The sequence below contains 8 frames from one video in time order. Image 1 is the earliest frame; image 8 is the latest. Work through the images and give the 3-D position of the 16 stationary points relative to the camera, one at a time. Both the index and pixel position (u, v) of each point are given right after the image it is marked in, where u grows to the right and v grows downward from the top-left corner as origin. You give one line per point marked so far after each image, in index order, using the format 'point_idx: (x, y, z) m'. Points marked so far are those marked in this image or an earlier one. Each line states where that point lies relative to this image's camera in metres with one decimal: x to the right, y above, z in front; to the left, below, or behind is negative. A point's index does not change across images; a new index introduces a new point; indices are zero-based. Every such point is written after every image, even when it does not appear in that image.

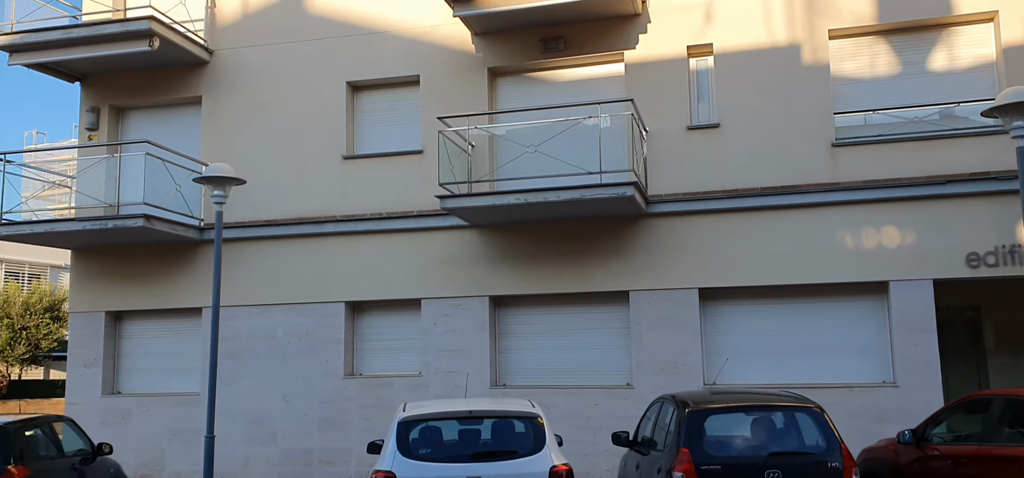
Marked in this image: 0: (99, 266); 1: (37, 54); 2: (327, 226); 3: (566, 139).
0: (-6.1, -0.4, +13.4) m
1: (-6.8, +2.6, +13.0) m
2: (-2.5, +0.2, +12.5) m
3: (+0.7, +1.2, +10.8) m
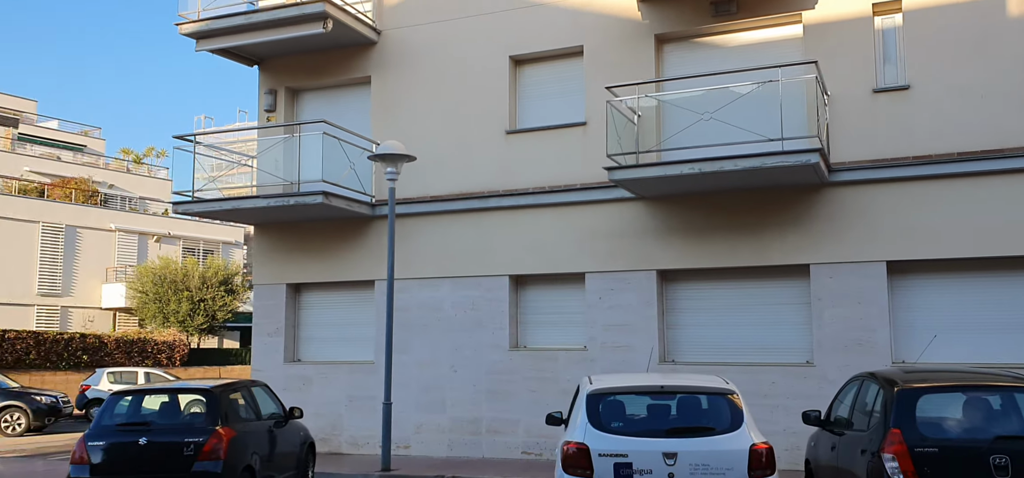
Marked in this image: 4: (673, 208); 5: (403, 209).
0: (-3.6, 0.0, +14.1) m
1: (-4.4, +3.0, +13.7) m
2: (-0.2, +0.5, +12.6) m
3: (+2.6, +1.5, +10.4) m
4: (+2.1, +0.4, +11.6) m
5: (-1.6, +0.4, +13.2) m
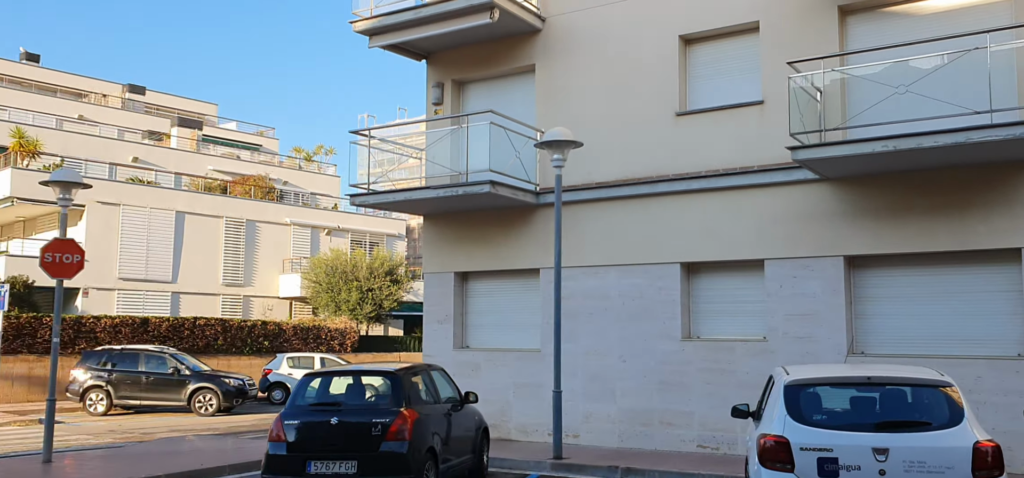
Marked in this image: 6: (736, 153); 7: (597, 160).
0: (-1.0, +0.1, +14.4) m
1: (-1.9, +3.2, +14.1) m
2: (+2.1, +0.7, +12.3) m
3: (+4.5, +1.7, +9.6) m
4: (+4.2, +0.6, +10.9) m
5: (+0.8, +0.6, +13.1) m
6: (+2.9, +1.1, +11.9) m
7: (+1.2, +1.1, +13.1) m
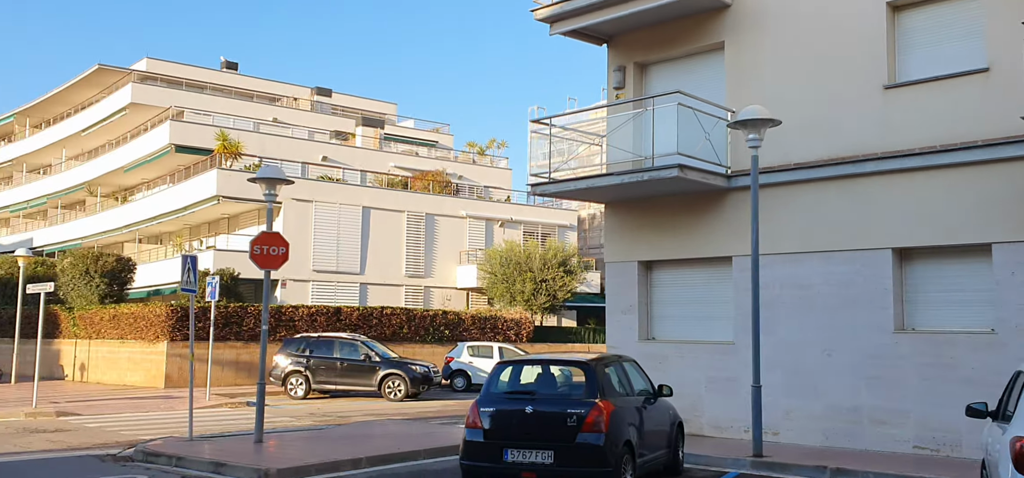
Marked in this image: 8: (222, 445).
0: (+1.9, +0.3, +14.0) m
1: (+0.9, +3.3, +13.9) m
2: (+4.5, +0.9, +11.4) m
3: (+6.4, +1.9, +8.3) m
4: (+6.3, +0.8, +9.7) m
5: (+3.4, +0.8, +12.4) m
6: (+5.2, +1.3, +10.8) m
7: (+3.8, +1.3, +12.3) m
8: (-4.2, -3.0, +13.3) m
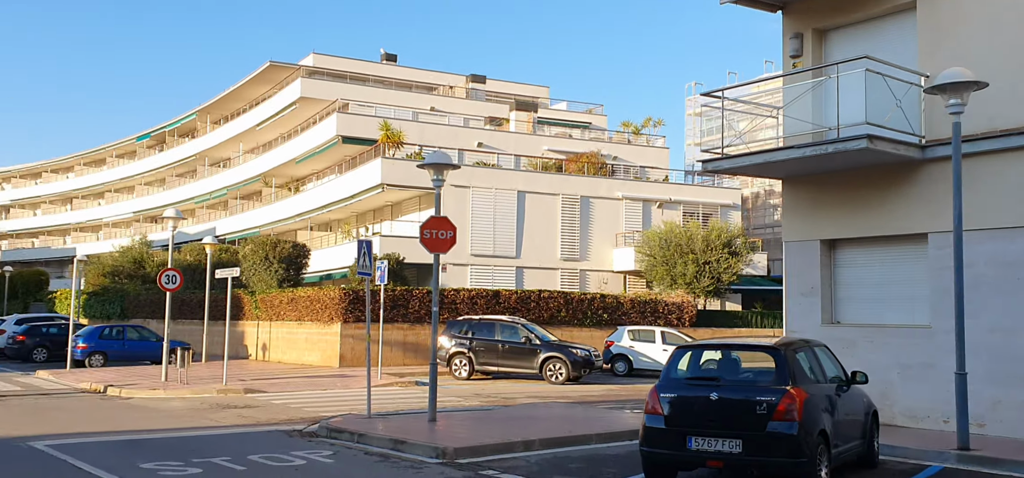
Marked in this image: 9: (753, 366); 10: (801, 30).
0: (+4.4, +0.7, +13.3) m
1: (+3.4, +3.6, +13.2) m
2: (+6.5, +1.2, +10.2) m
3: (+7.8, +2.2, +6.8) m
4: (+8.0, +1.1, +8.2) m
5: (+5.6, +1.1, +11.4) m
6: (+7.1, +1.6, +9.5) m
7: (+6.0, +1.7, +11.2) m
8: (-1.7, -2.8, +13.6) m
9: (+2.1, -1.1, +7.8) m
10: (+4.3, +3.1, +13.6) m
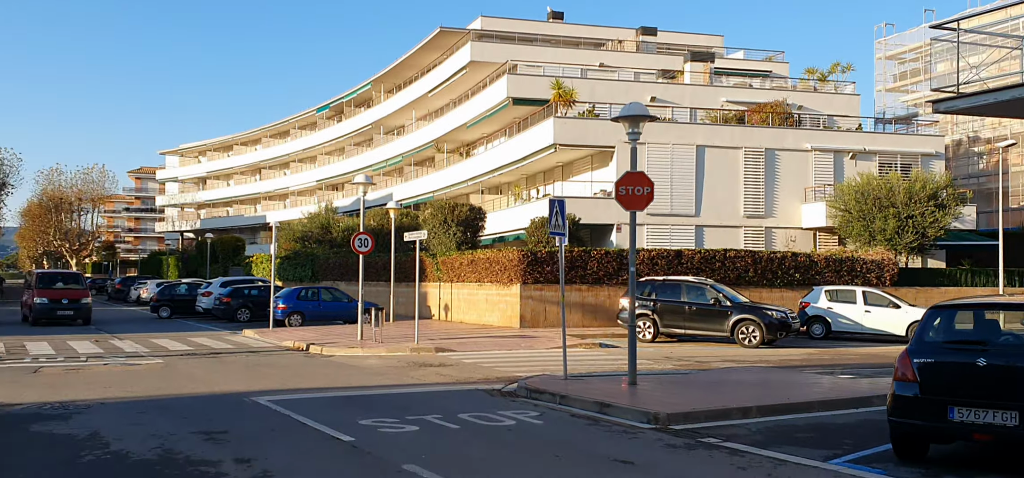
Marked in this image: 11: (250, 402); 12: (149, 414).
0: (+7.1, +1.3, +11.7) m
1: (+6.0, +4.3, +11.8) m
2: (+8.6, +1.8, +8.3) m
3: (+9.3, +2.6, +4.7) m
4: (+9.7, +1.6, +6.1) m
5: (+8.0, +1.7, +9.7) m
6: (+9.1, +2.2, +7.5) m
7: (+8.3, +2.3, +9.4) m
8: (+1.2, -2.1, +13.3) m
9: (+3.9, -0.7, +6.8) m
10: (+7.0, +3.8, +12.0) m
11: (-3.6, -2.2, +12.3) m
12: (-4.5, -2.2, +11.2) m
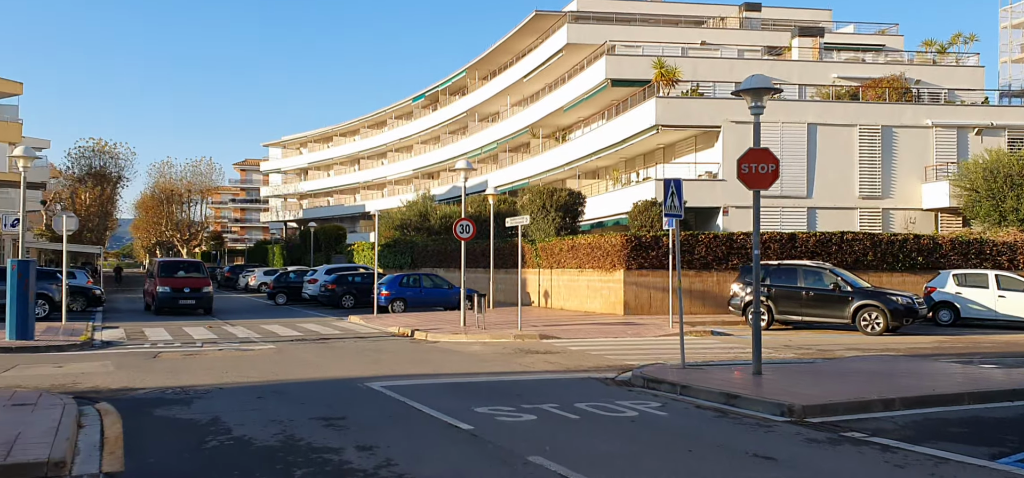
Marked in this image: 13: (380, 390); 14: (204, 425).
0: (+8.5, +1.6, +10.5) m
1: (+7.4, +4.6, +10.6) m
2: (+9.6, +2.1, +7.0) m
3: (+9.9, +2.8, +3.3) m
4: (+10.5, +1.8, +4.6) m
5: (+9.2, +2.0, +8.3) m
6: (+10.0, +2.4, +6.1) m
7: (+9.4, +2.5, +8.1) m
8: (+2.9, -1.9, +12.7) m
9: (+4.8, -0.5, +6.0) m
10: (+8.4, +4.1, +10.7) m
11: (-2.0, -2.0, +12.2) m
12: (-3.0, -2.0, +11.2) m
13: (-1.7, -2.0, +11.9) m
14: (-3.2, -2.0, +9.6) m
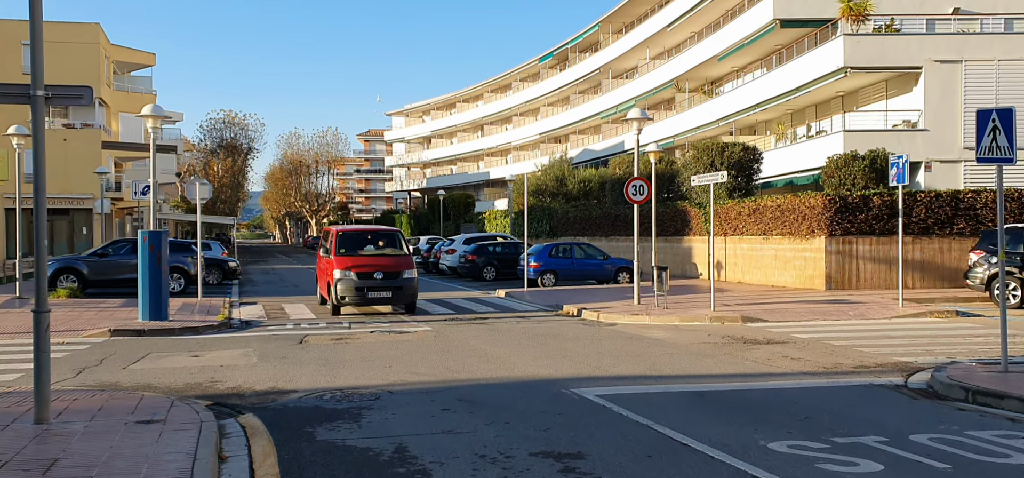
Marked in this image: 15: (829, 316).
0: (+10.8, +2.1, +6.0) m
1: (+9.7, +5.0, +6.2) m
2: (+11.5, +2.4, +2.4) m
3: (+11.3, +3.0, -1.3) m
4: (+12.1, +2.1, 0.0) m
5: (+11.2, +2.4, +3.8) m
6: (+11.8, +2.7, +1.5) m
7: (+11.4, +2.9, +3.5) m
8: (+5.5, -1.4, +9.1) m
9: (+6.6, -0.2, +2.1) m
10: (+10.7, +4.5, +6.2) m
11: (+0.6, -1.6, +9.2) m
12: (-0.5, -1.6, +8.4) m
13: (+0.9, -1.6, +8.9) m
14: (-0.9, -1.7, +6.7) m
15: (+6.0, -1.5, +17.1) m
